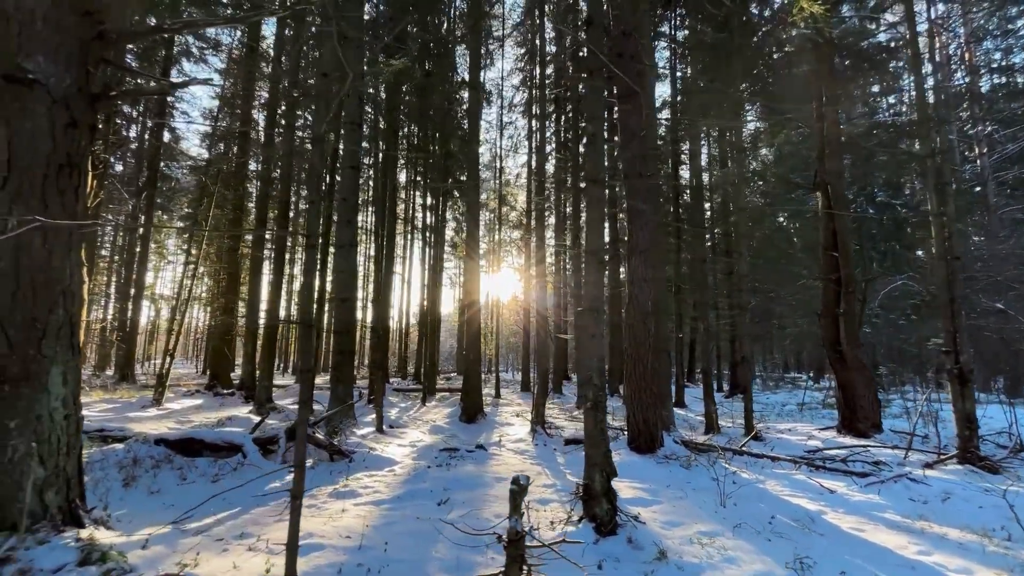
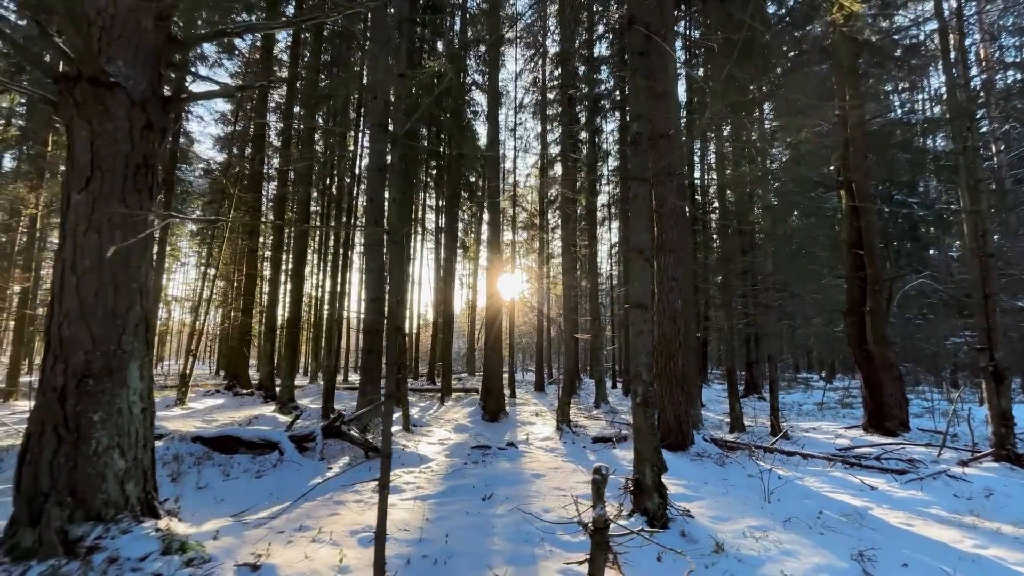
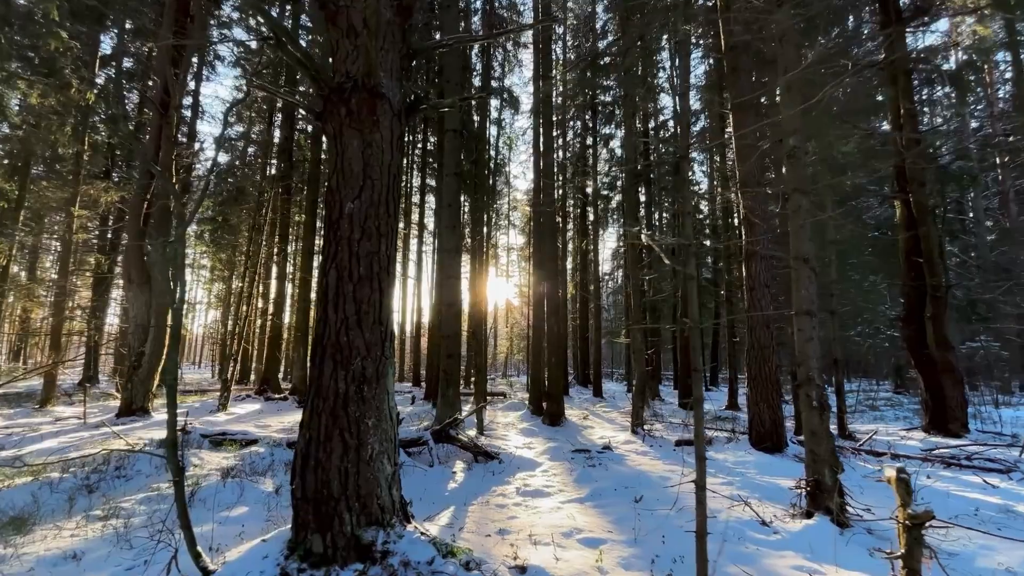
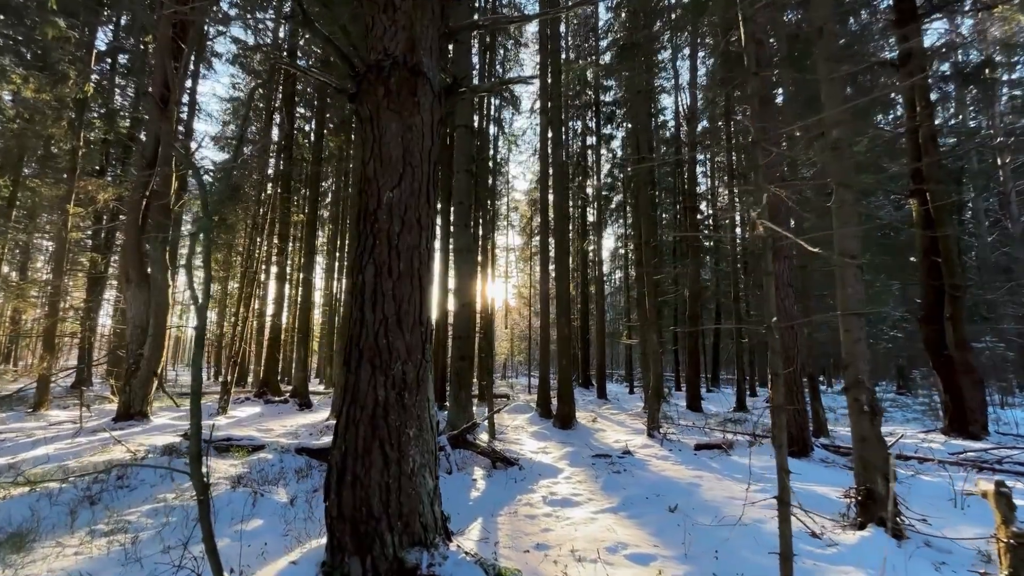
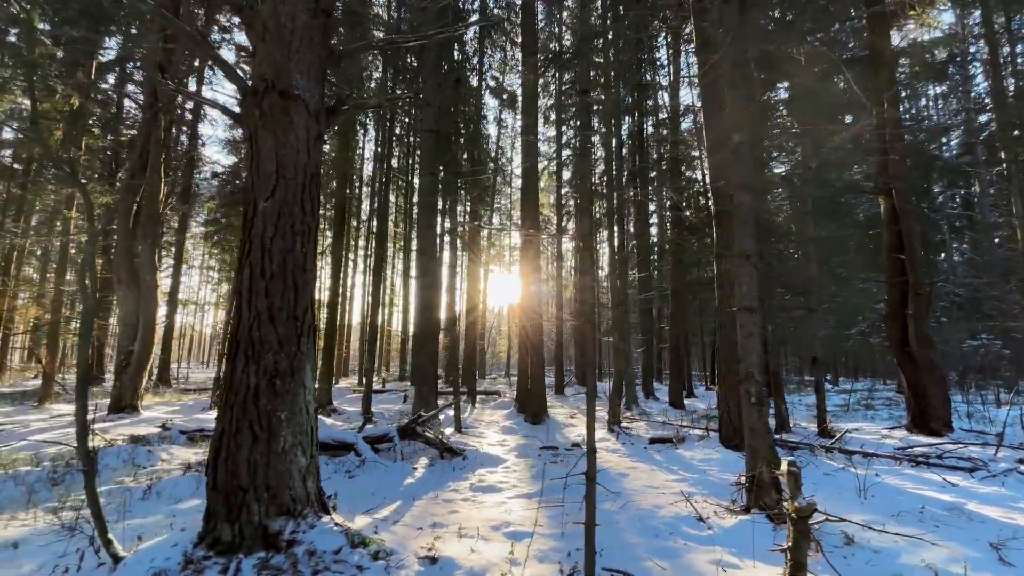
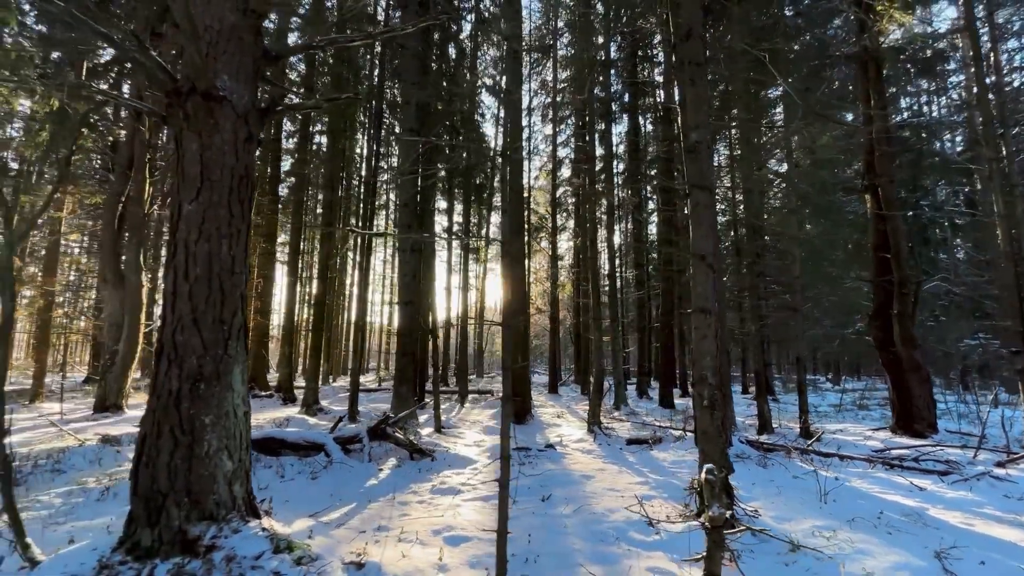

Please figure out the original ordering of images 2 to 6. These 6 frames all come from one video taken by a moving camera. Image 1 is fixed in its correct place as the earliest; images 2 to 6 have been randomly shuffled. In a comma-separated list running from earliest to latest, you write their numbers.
2, 6, 5, 3, 4
